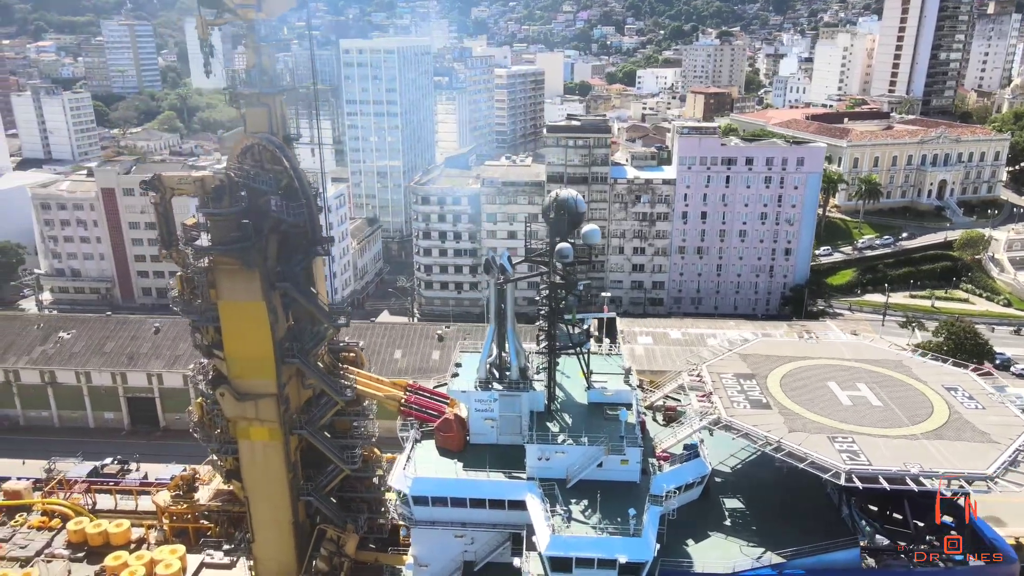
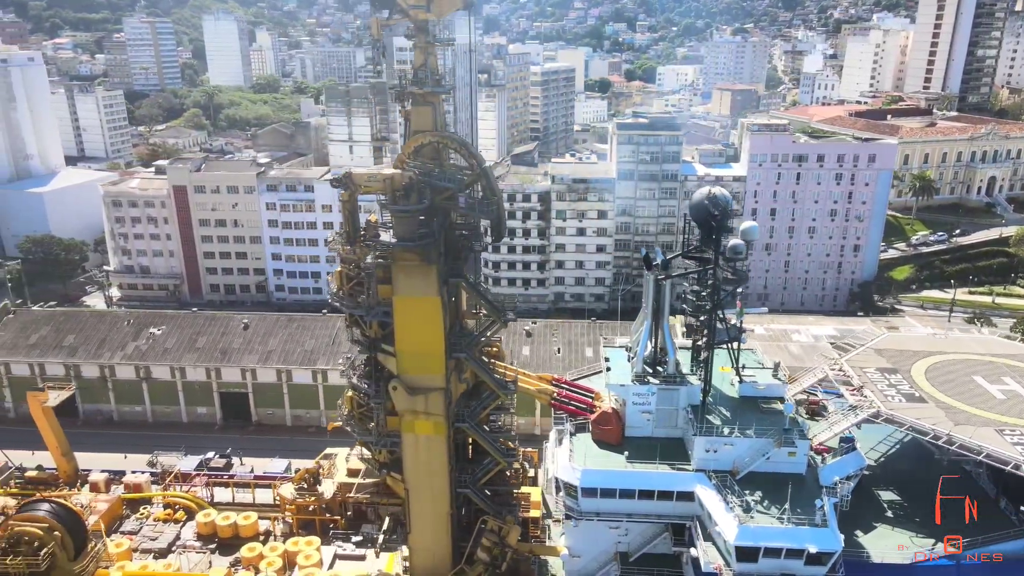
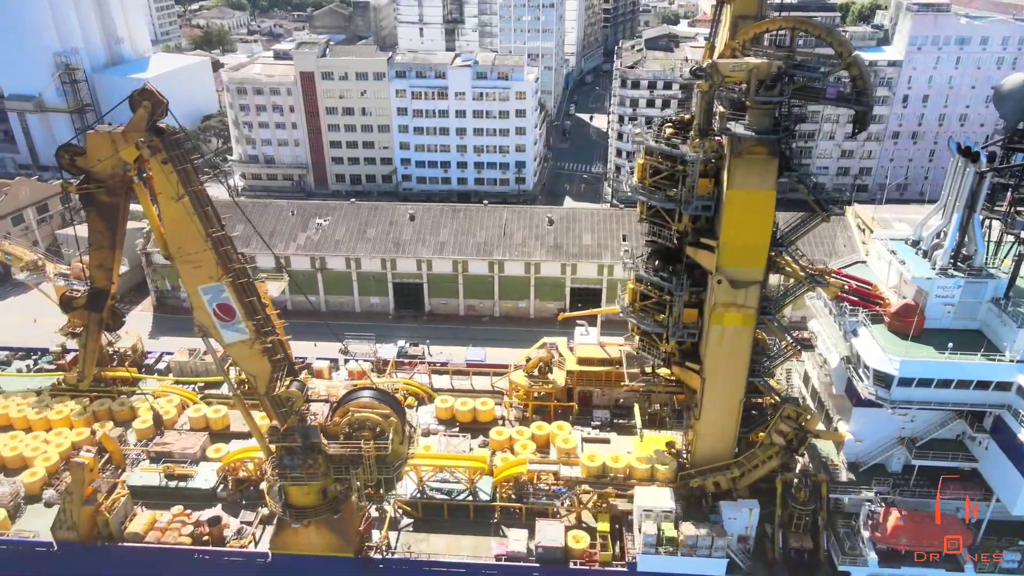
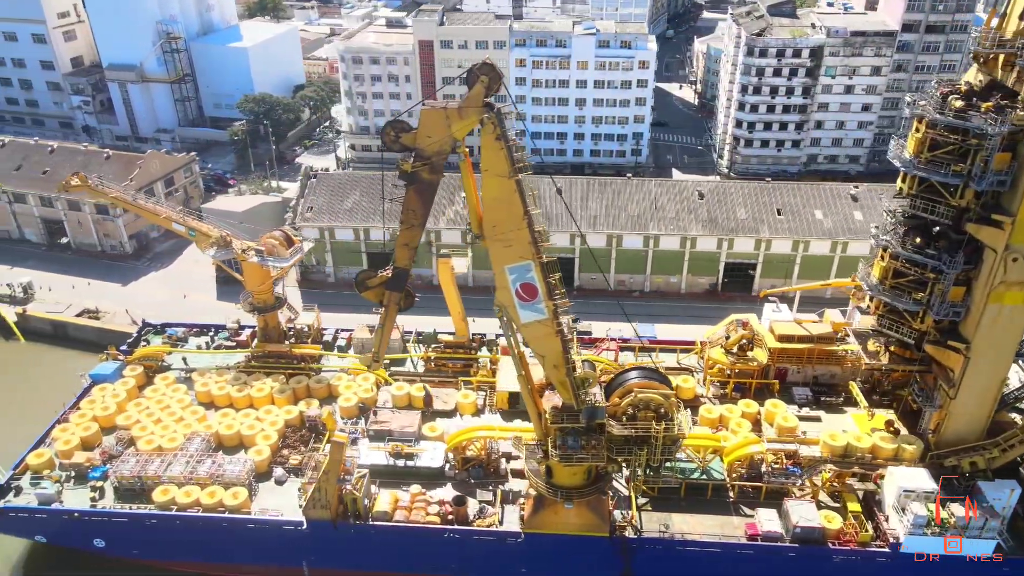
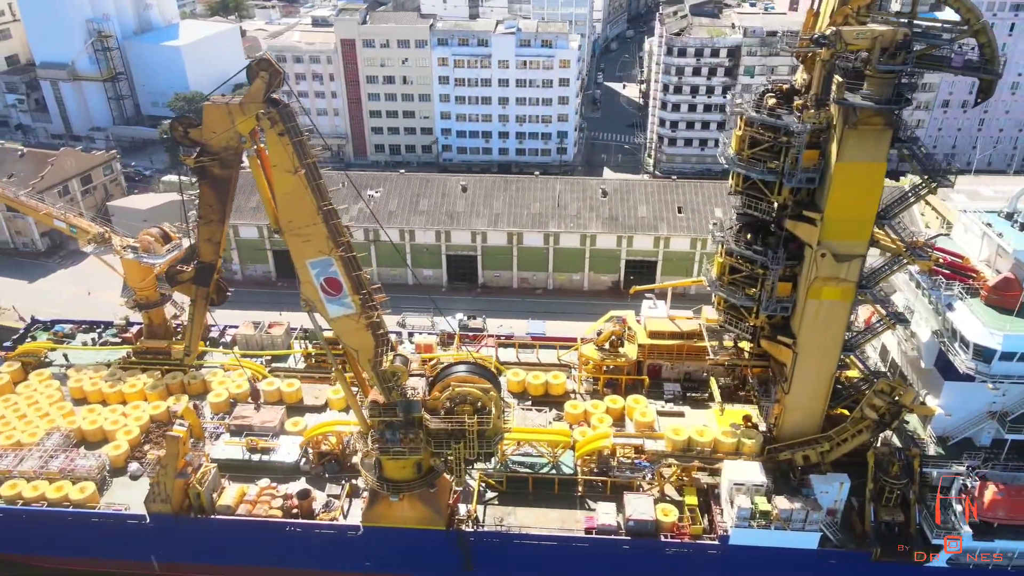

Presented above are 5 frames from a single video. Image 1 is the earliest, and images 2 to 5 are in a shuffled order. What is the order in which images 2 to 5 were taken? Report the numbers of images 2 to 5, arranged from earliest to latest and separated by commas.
2, 3, 5, 4
